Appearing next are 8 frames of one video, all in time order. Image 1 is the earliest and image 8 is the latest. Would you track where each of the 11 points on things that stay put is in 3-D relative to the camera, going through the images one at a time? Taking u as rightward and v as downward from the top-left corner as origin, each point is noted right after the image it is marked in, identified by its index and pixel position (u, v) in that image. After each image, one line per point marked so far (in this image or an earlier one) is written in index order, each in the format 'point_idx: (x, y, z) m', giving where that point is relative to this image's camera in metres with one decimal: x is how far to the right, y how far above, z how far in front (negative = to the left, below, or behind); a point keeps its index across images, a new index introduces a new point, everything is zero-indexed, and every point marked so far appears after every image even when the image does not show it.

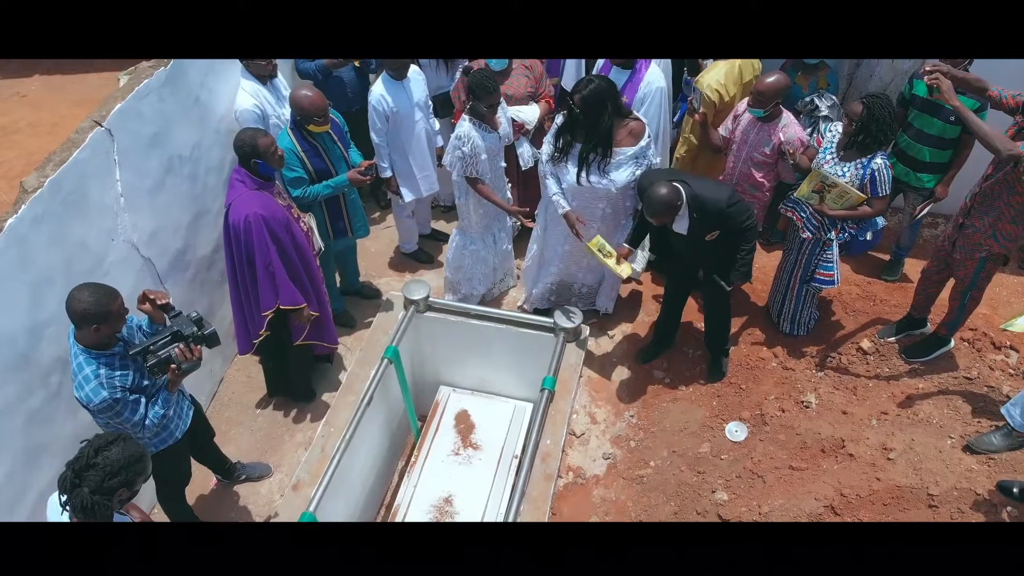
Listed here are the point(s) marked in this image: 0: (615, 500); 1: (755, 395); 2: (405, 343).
0: (+0.5, -1.1, +4.3) m
1: (+1.4, -0.6, +4.6) m
2: (-0.7, -0.3, +5.1) m
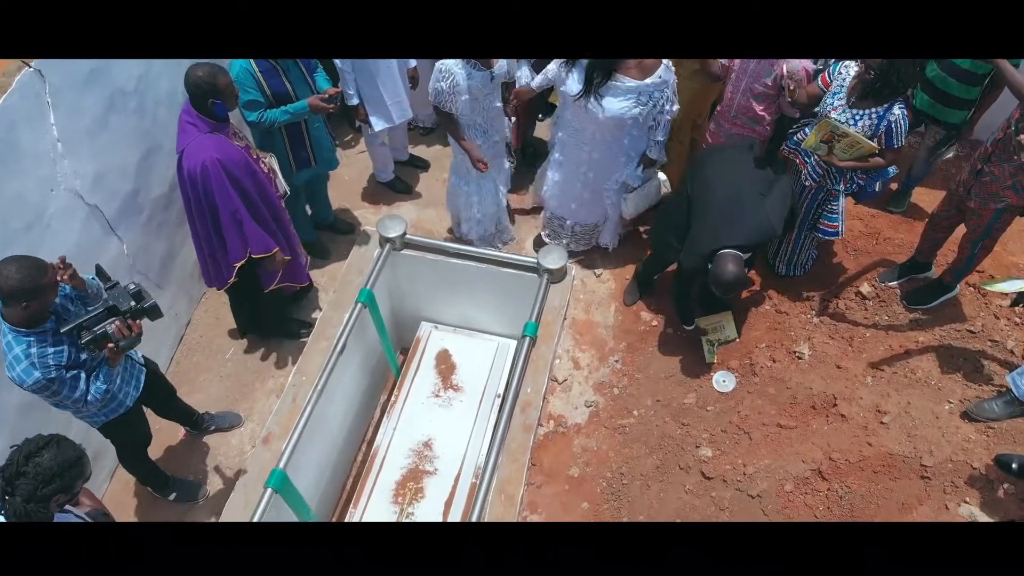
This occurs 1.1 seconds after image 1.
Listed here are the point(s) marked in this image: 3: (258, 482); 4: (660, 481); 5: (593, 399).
0: (+0.4, -0.8, +4.1) m
1: (+1.3, -0.3, +4.3) m
2: (-0.8, +0.1, +4.8) m
3: (-1.2, -0.9, +3.9) m
4: (+0.7, -0.9, +3.9) m
5: (+0.4, -0.6, +4.3) m
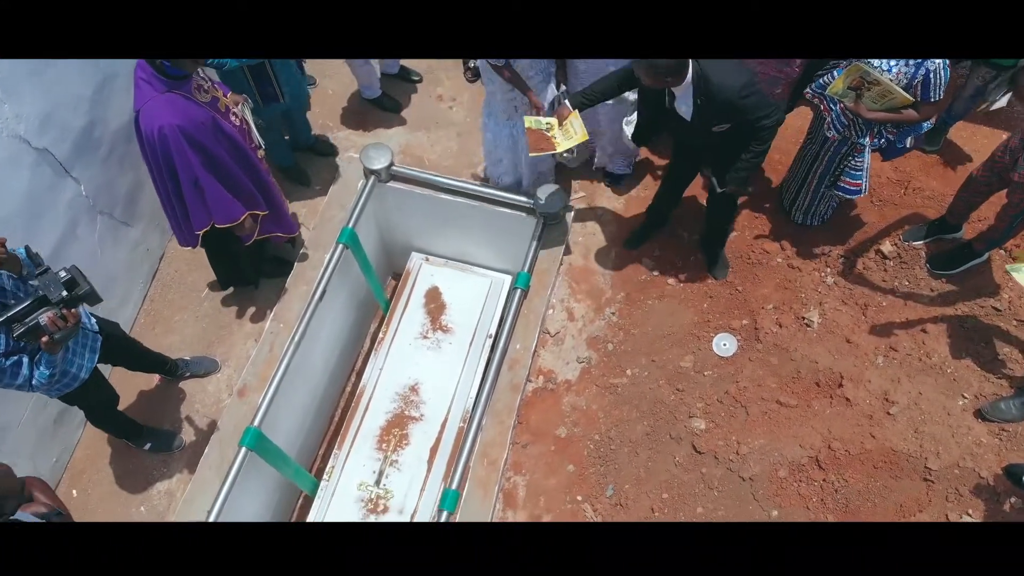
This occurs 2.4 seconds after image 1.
0: (+0.4, -0.6, +4.0) m
1: (+1.2, -0.1, +4.1) m
2: (-0.8, +0.4, +4.5) m
3: (-1.3, -0.7, +3.8) m
4: (+0.6, -0.8, +3.8) m
5: (+0.4, -0.3, +4.1) m
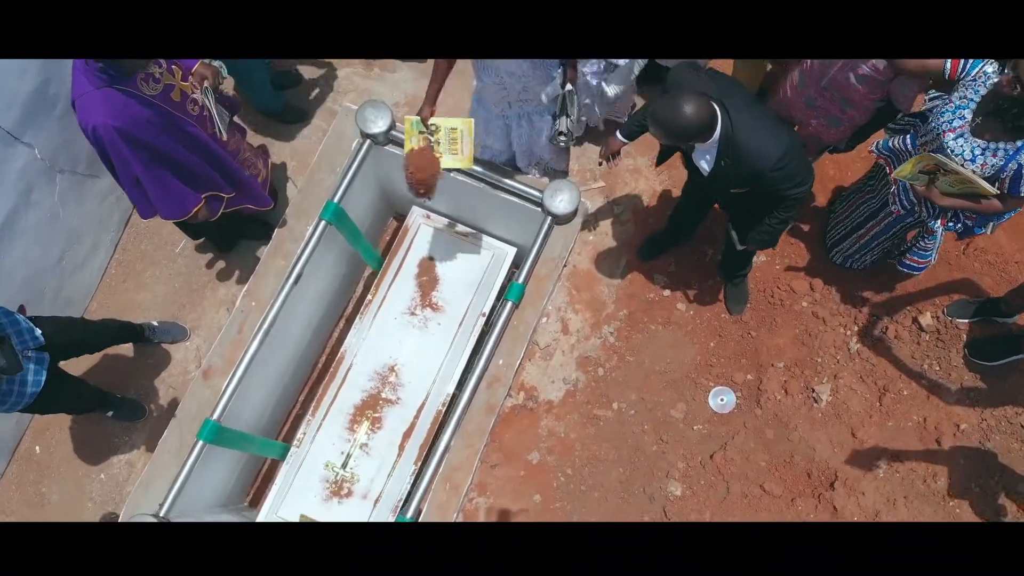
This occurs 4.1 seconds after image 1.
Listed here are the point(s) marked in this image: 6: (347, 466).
0: (+0.2, -0.7, +3.8) m
1: (+1.2, -0.3, +3.7) m
2: (-0.8, +0.6, +4.1) m
3: (-1.5, -0.6, +3.7) m
4: (+0.5, -0.9, +3.6) m
5: (+0.3, -0.4, +3.8) m
6: (-0.8, -0.9, +4.1) m
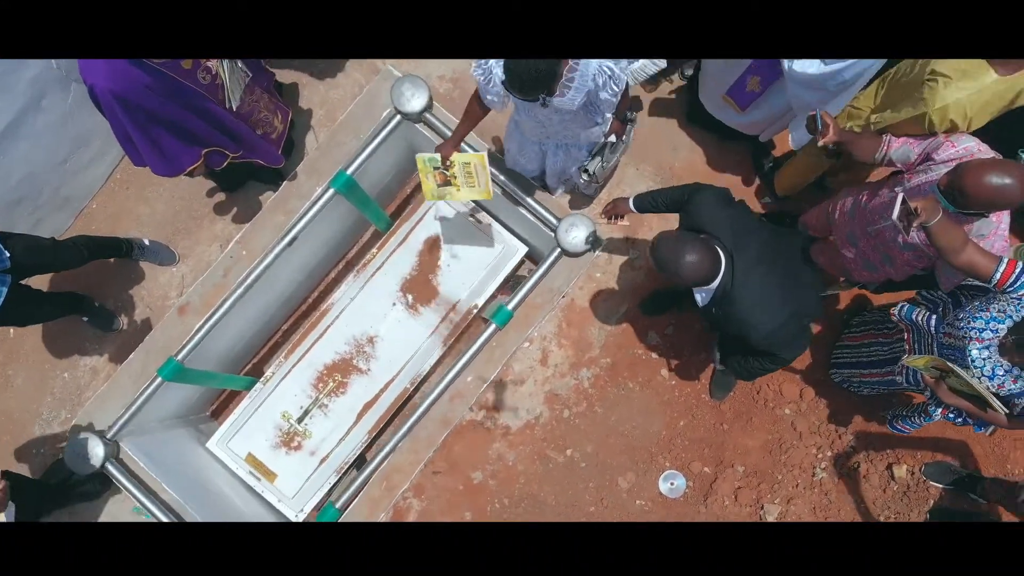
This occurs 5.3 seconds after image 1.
0: (0.0, -0.8, +3.8) m
1: (+1.0, -0.7, +3.6) m
2: (-0.6, +0.7, +3.9) m
3: (-1.6, -0.3, +3.7) m
4: (+0.1, -1.2, +3.6) m
5: (+0.1, -0.6, +3.8) m
6: (-1.1, -0.7, +4.2) m
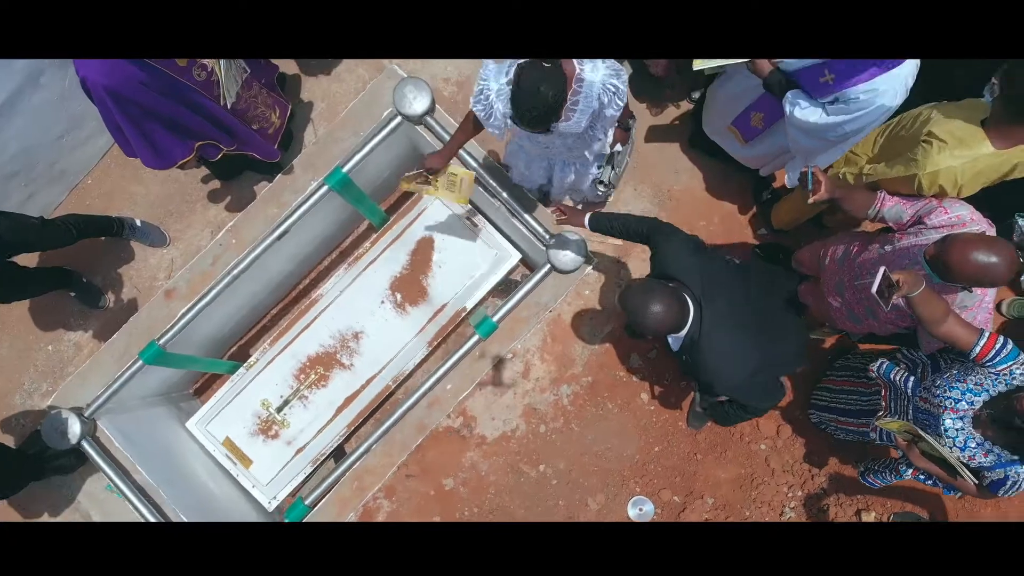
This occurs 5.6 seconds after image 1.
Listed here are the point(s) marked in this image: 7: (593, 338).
0: (-0.1, -0.9, +3.8) m
1: (+0.8, -0.8, +3.6) m
2: (-0.6, +0.7, +3.9) m
3: (-1.7, -0.2, +3.7) m
4: (0.0, -1.2, +3.6) m
5: (0.0, -0.6, +3.8) m
6: (-1.2, -0.6, +4.2) m
7: (+0.4, -0.2, +3.8) m
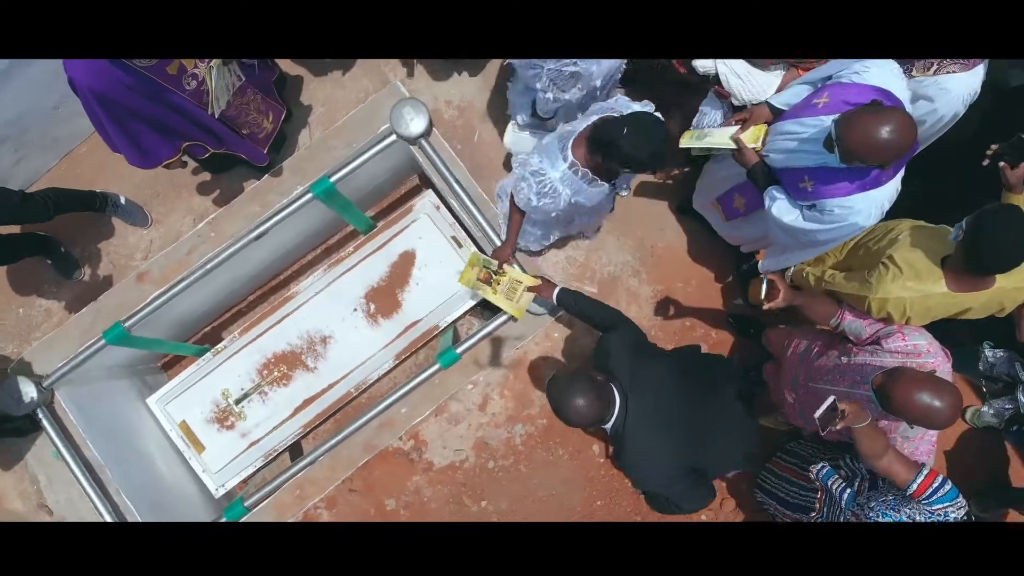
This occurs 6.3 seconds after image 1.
0: (-0.4, -1.0, +3.8) m
1: (+0.6, -1.1, +3.6) m
2: (-0.6, +0.6, +3.9) m
3: (-1.9, -0.1, +3.7) m
4: (-0.3, -1.4, +3.7) m
5: (-0.2, -0.8, +3.8) m
6: (-1.4, -0.6, +4.2) m
7: (+0.2, -0.4, +3.8) m
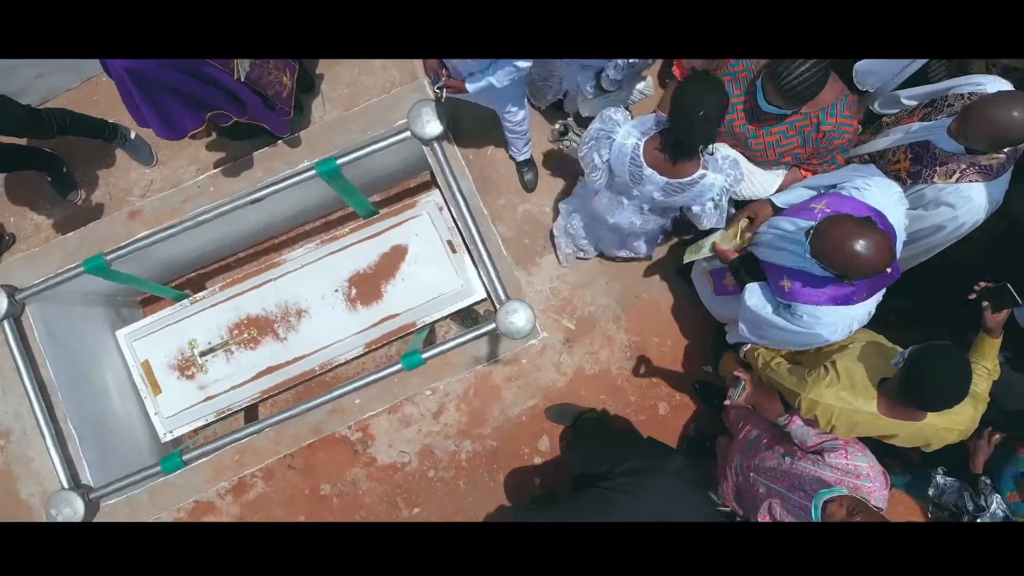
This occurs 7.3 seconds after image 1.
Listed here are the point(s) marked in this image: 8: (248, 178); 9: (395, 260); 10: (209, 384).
0: (-0.7, -1.0, +3.8) m
1: (+0.2, -1.3, +3.6) m
2: (-0.6, +0.7, +3.9) m
3: (-1.9, +0.2, +3.7) m
4: (-0.7, -1.4, +3.7) m
5: (-0.5, -0.8, +3.8) m
6: (-1.6, -0.4, +4.2) m
7: (0.0, -0.6, +3.8) m
8: (-1.2, +0.5, +3.8) m
9: (-0.6, +0.2, +4.3) m
10: (-1.6, -0.5, +4.2) m
